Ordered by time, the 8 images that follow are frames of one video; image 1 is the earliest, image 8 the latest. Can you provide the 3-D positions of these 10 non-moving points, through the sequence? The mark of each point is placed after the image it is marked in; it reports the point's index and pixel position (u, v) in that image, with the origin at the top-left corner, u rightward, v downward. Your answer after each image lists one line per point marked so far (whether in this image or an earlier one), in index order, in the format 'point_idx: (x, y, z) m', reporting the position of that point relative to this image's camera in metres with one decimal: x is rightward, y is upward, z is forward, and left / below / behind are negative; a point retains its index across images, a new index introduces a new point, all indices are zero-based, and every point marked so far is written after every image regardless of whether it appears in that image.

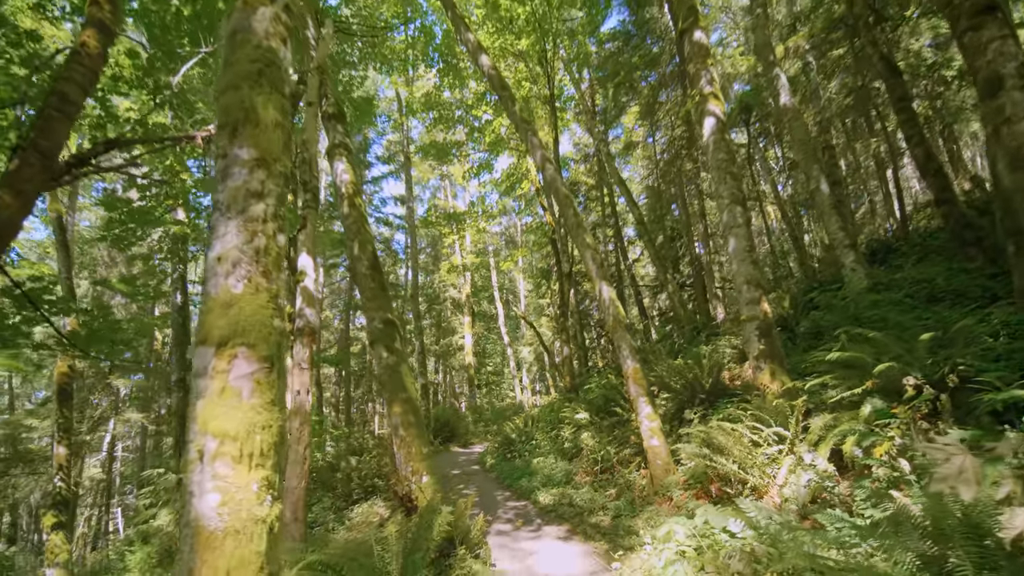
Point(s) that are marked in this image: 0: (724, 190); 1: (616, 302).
0: (+3.3, +1.6, +7.1) m
1: (+1.8, -0.2, +7.7) m
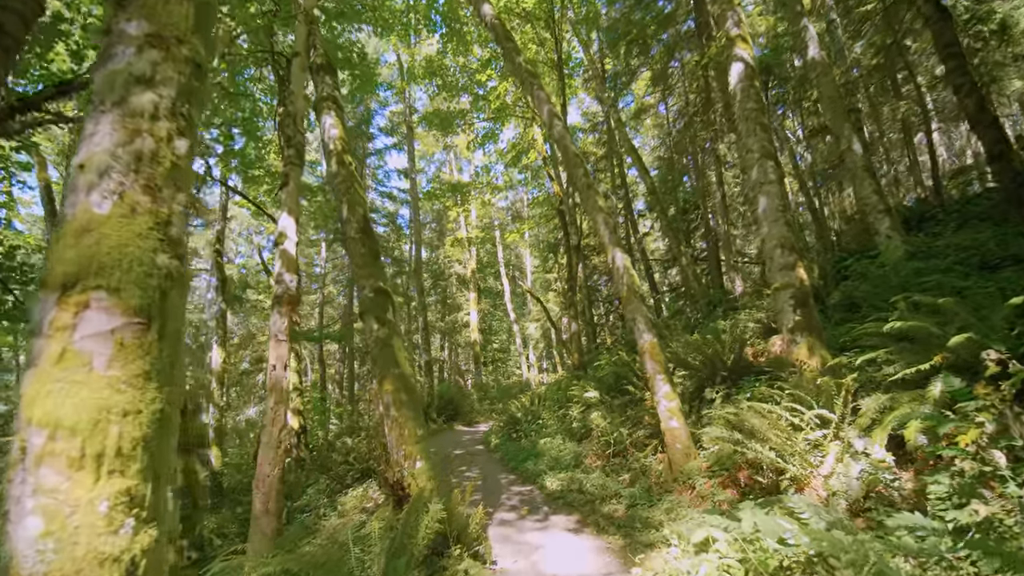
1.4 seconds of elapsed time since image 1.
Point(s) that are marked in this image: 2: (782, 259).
0: (+3.4, +2.0, +6.3) m
1: (+1.9, +0.3, +7.0) m
2: (+3.6, +0.4, +5.9) m
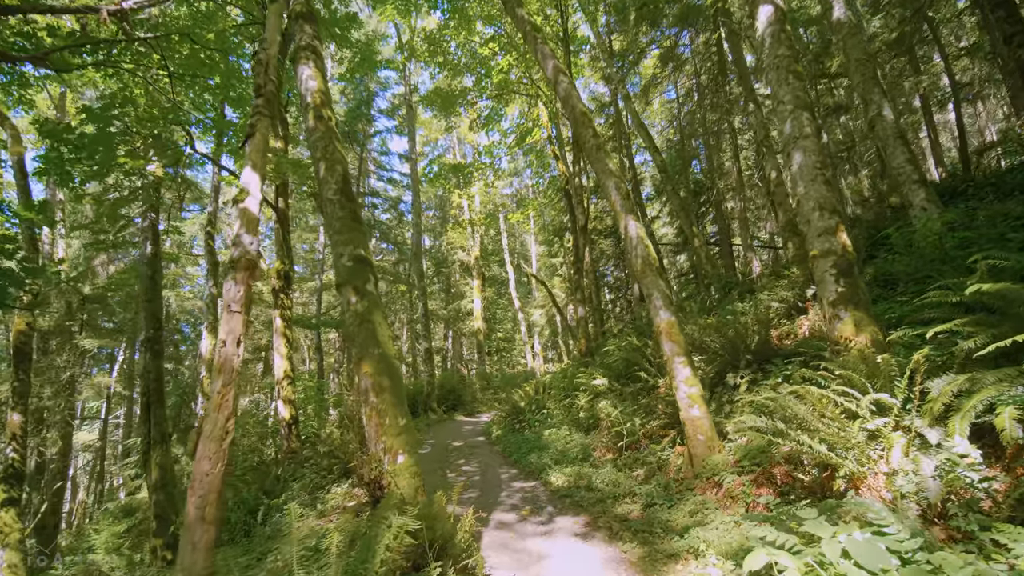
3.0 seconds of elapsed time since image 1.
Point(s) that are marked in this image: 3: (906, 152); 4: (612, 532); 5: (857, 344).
0: (+3.4, +2.4, +5.4) m
1: (+1.9, +0.7, +6.2) m
2: (+3.6, +0.8, +5.1) m
3: (+7.5, +2.6, +8.3) m
4: (+1.1, -2.6, +4.7) m
5: (+3.6, -0.6, +4.5) m
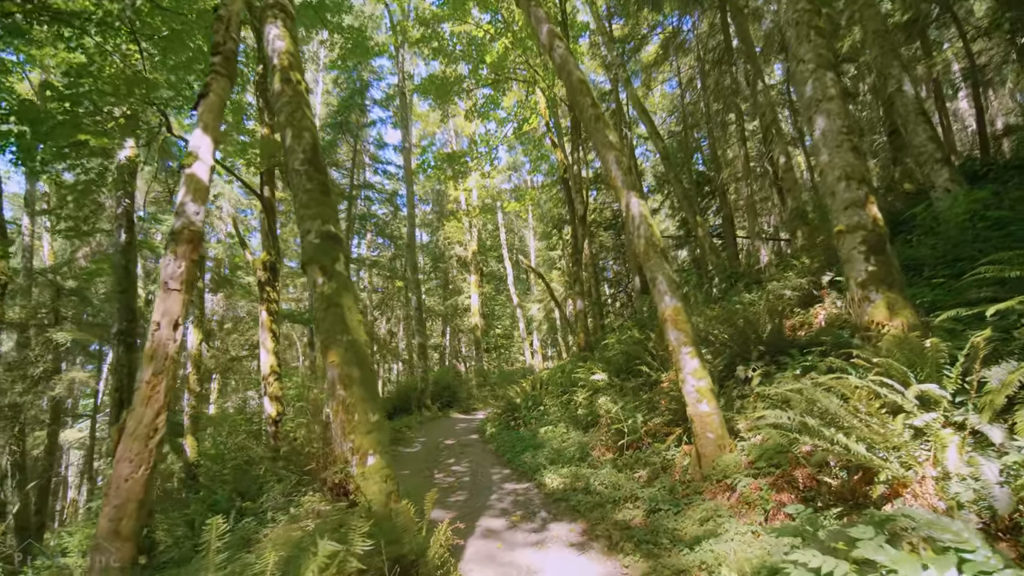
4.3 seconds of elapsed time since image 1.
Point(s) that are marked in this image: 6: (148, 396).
0: (+3.3, +2.6, +4.9) m
1: (+1.8, +0.9, +5.7) m
2: (+3.5, +1.0, +4.5) m
3: (+7.4, +2.8, +7.7) m
4: (+1.0, -2.4, +4.2) m
5: (+3.5, -0.4, +4.0) m
6: (-2.5, -0.7, +3.0) m
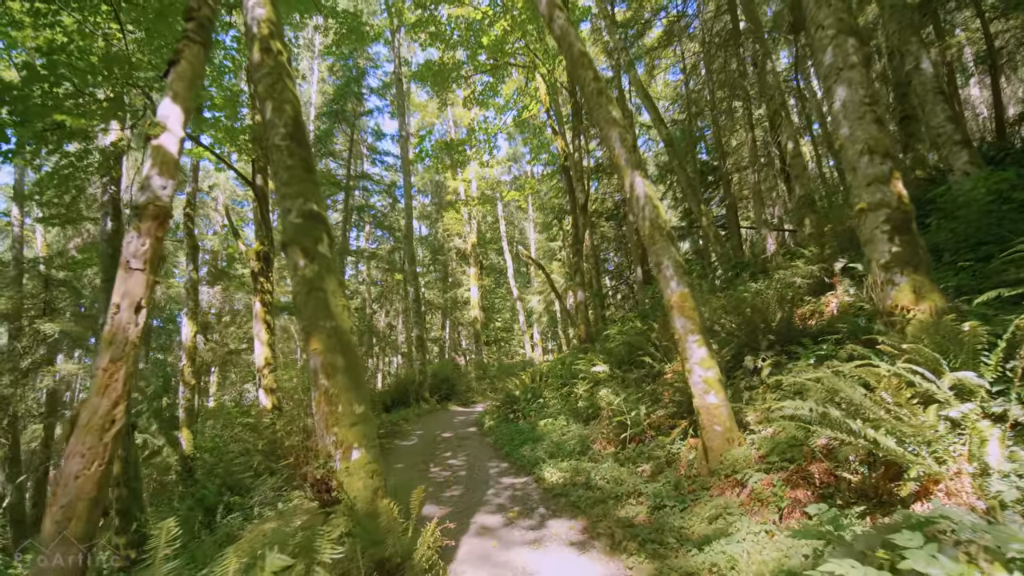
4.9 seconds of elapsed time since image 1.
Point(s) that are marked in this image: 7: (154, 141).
0: (+3.2, +2.8, +4.6) m
1: (+1.7, +1.1, +5.3) m
2: (+3.4, +1.1, +4.2) m
3: (+7.3, +3.0, +7.4) m
4: (+0.9, -2.3, +3.9) m
5: (+3.4, -0.2, +3.7) m
6: (-2.5, -0.6, +2.7) m
7: (-2.8, +1.2, +3.5) m
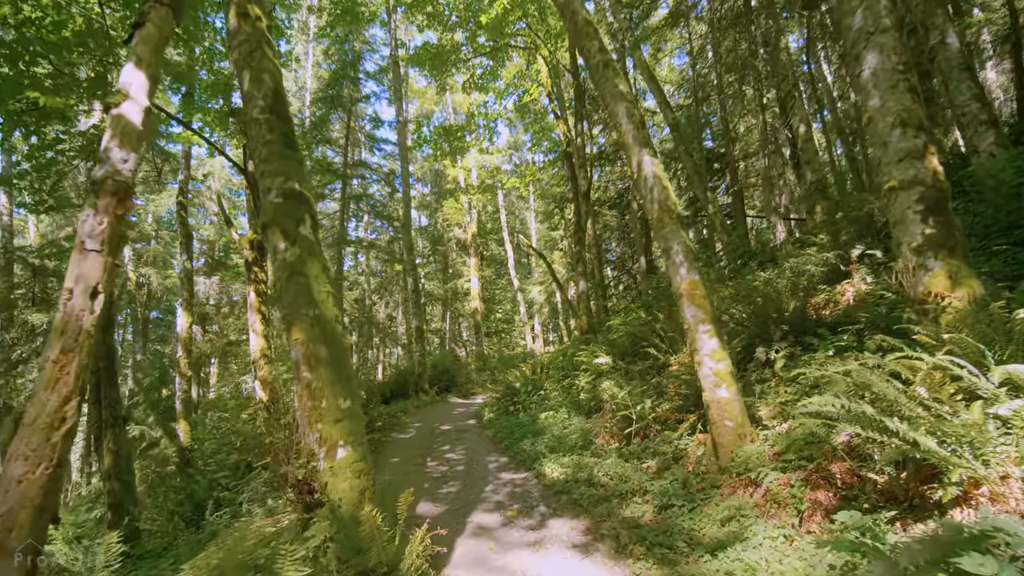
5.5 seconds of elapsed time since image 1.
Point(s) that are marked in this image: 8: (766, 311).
0: (+3.2, +2.9, +4.2) m
1: (+1.7, +1.2, +5.0) m
2: (+3.4, +1.3, +3.9) m
3: (+7.3, +3.2, +7.0) m
4: (+0.9, -2.2, +3.7) m
5: (+3.4, -0.1, +3.4) m
6: (-2.5, -0.5, +2.4) m
7: (-2.8, +1.3, +3.2) m
8: (+3.3, -0.3, +5.7) m
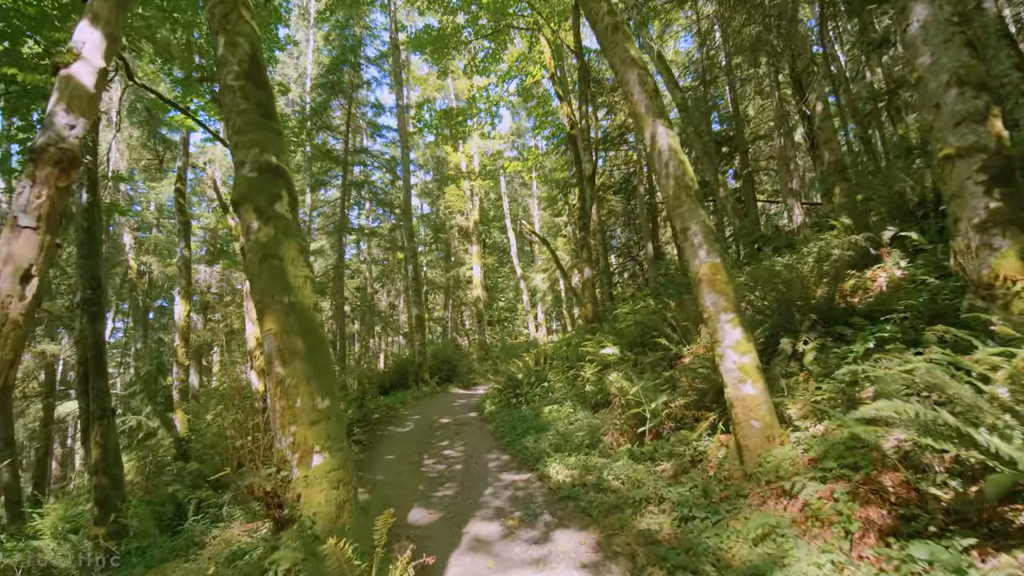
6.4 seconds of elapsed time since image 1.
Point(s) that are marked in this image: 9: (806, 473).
0: (+3.2, +3.1, +3.6) m
1: (+1.7, +1.4, +4.5) m
2: (+3.4, +1.4, +3.3) m
3: (+7.4, +3.4, +6.4) m
4: (+0.9, -2.1, +3.3) m
5: (+3.4, 0.0, +2.9) m
6: (-2.5, -0.4, +2.0) m
7: (-2.8, +1.4, +2.7) m
8: (+3.3, -0.1, +5.2) m
9: (+2.3, -1.4, +3.4) m
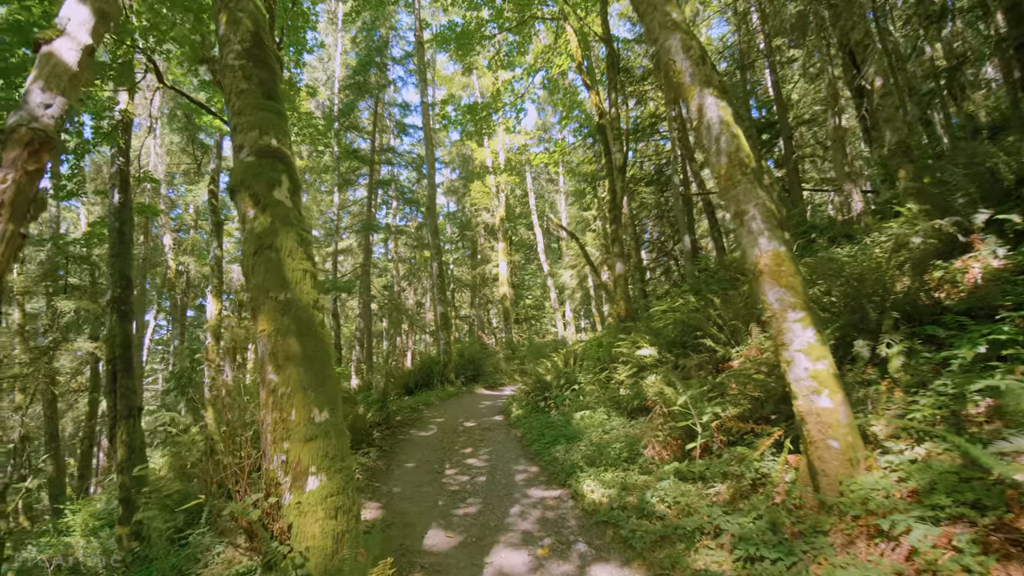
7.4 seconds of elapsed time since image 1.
0: (+3.4, +3.1, +2.9) m
1: (+2.0, +1.4, +3.9) m
2: (+3.6, +1.4, +2.6) m
3: (+7.7, +3.5, +5.4) m
4: (+1.1, -2.0, +2.7) m
5: (+3.6, +0.1, +2.1) m
6: (-2.4, -0.4, +1.6) m
7: (-2.7, +1.4, +2.3) m
8: (+3.6, -0.1, +4.4) m
9: (+2.4, -1.4, +2.7) m
